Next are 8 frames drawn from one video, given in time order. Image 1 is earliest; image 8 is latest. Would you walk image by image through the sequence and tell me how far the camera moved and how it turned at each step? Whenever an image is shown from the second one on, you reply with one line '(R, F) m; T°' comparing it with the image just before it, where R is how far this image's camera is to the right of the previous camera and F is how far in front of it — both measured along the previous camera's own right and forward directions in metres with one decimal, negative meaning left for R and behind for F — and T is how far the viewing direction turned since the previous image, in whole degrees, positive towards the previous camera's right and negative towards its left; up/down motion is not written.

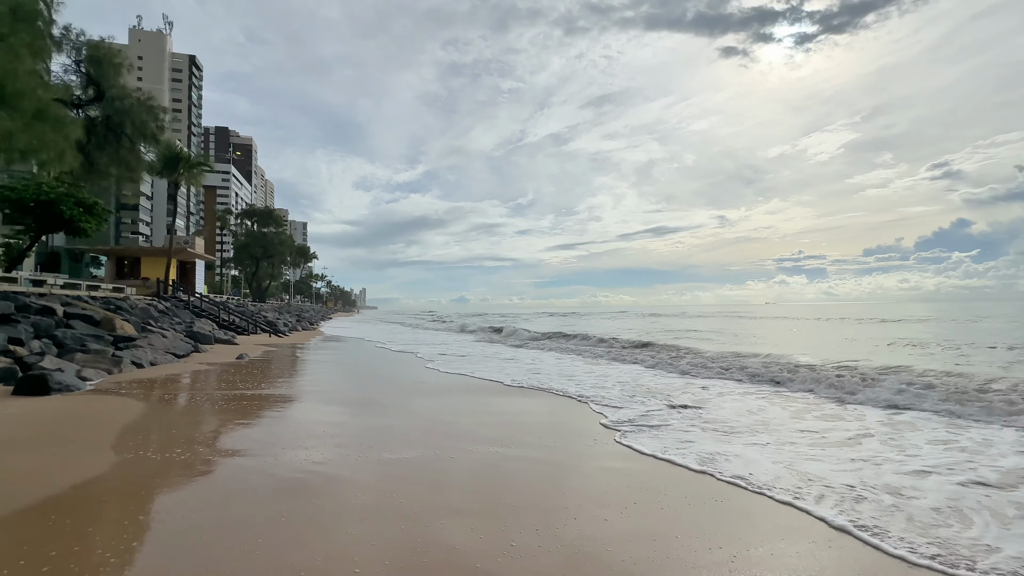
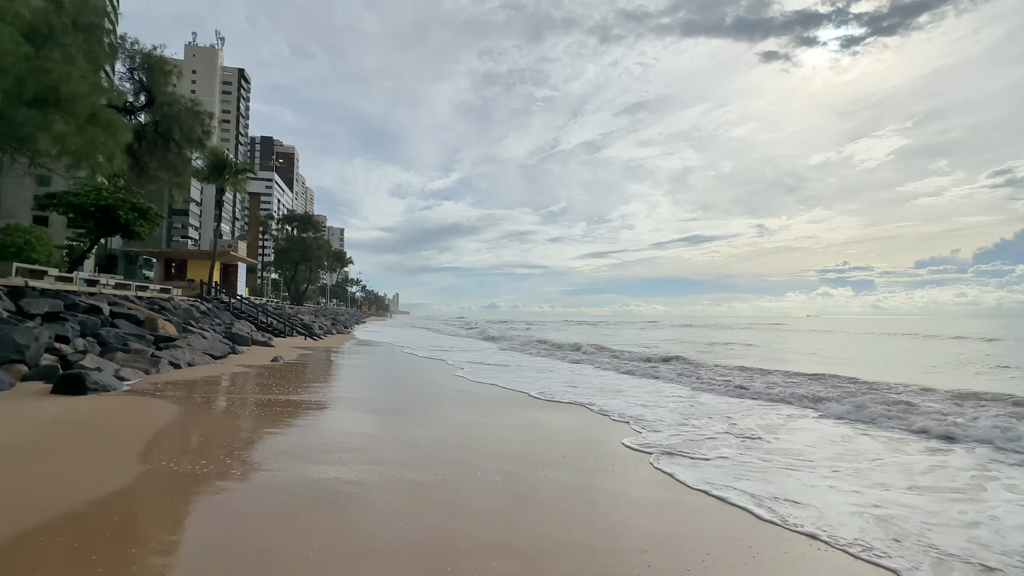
(-0.2, +0.5) m; -4°
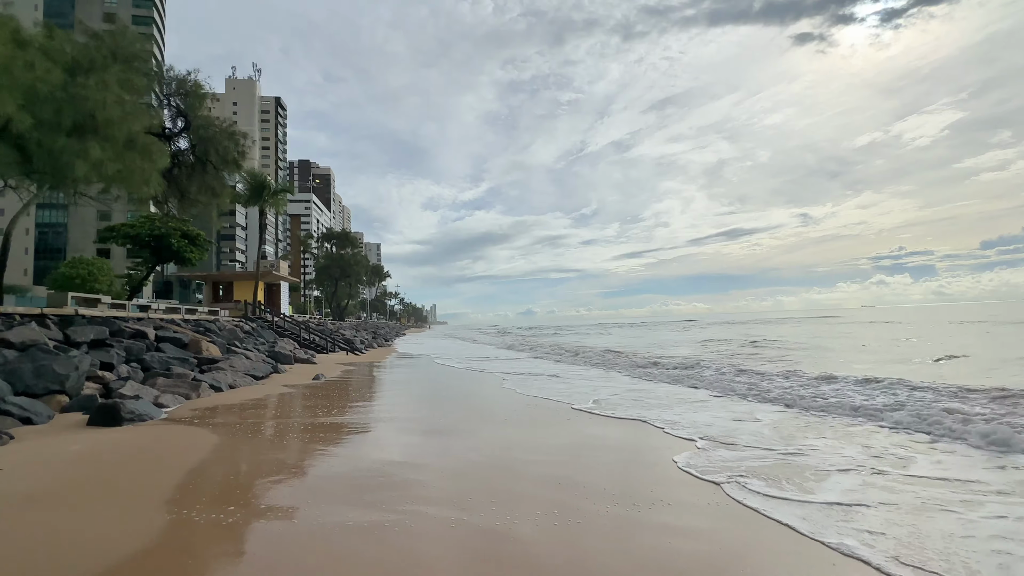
(-0.3, +0.9) m; -4°
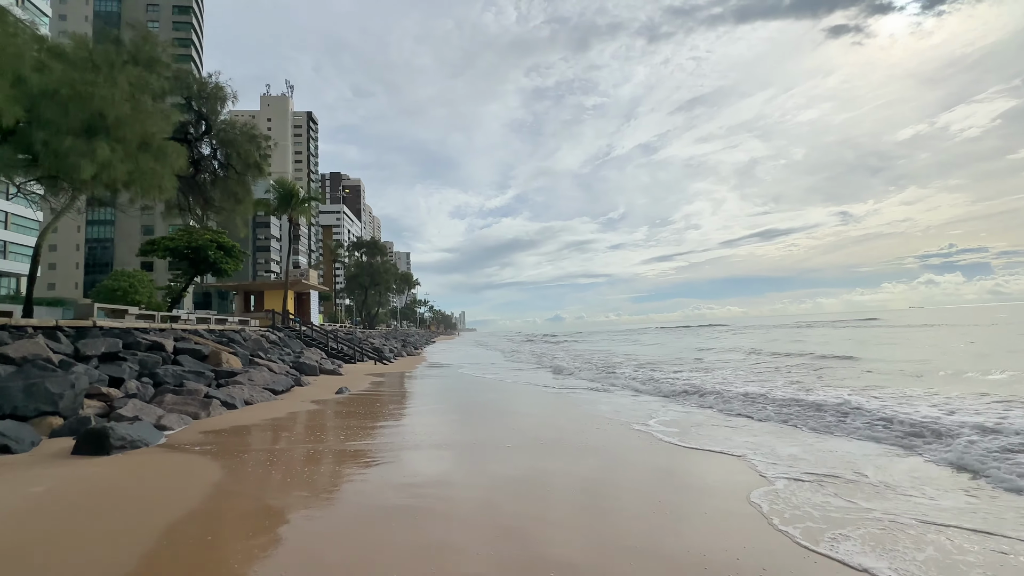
(-0.3, +1.3) m; -4°
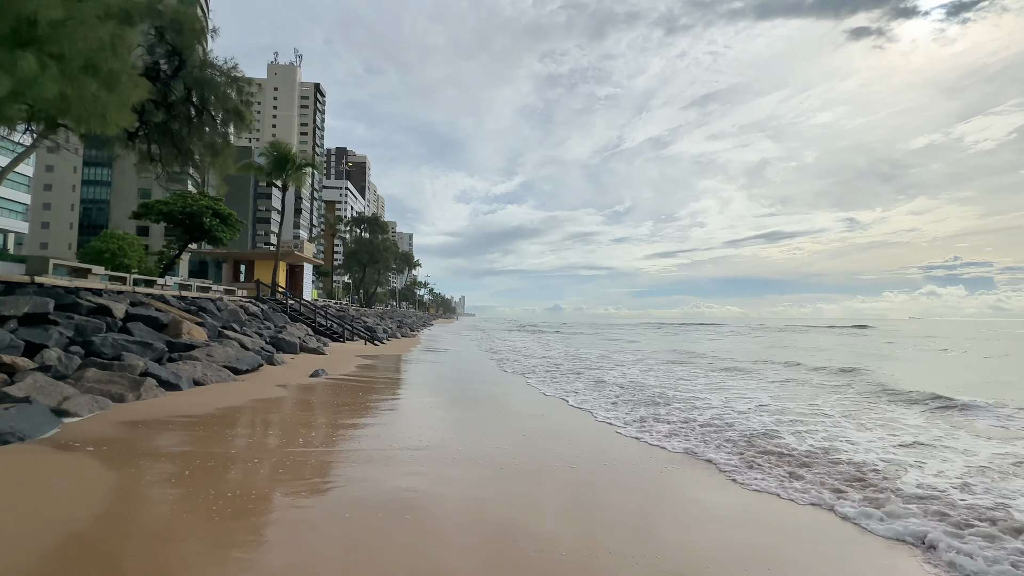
(-0.2, +1.8) m; 0°
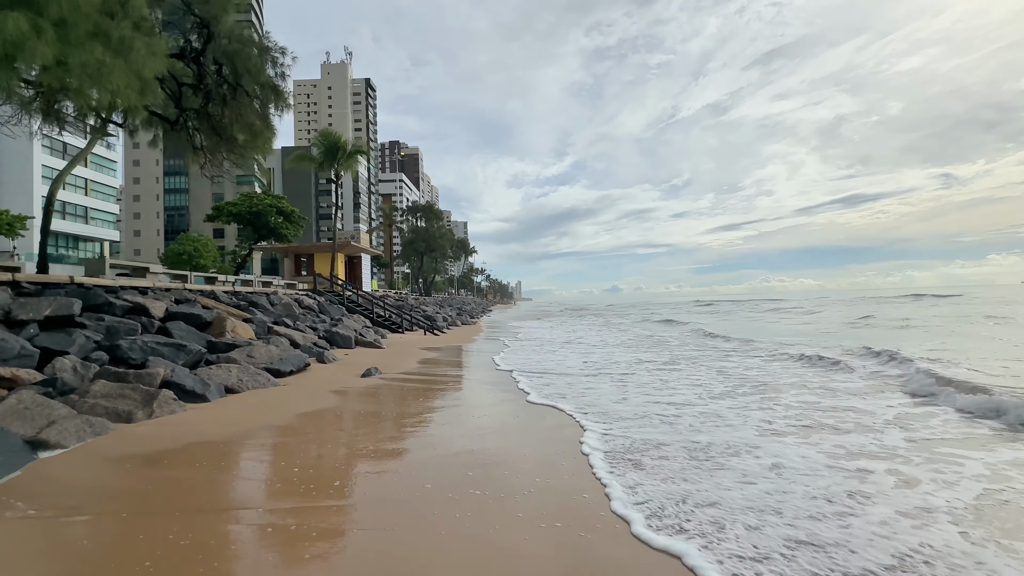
(-0.5, +2.0) m; -7°
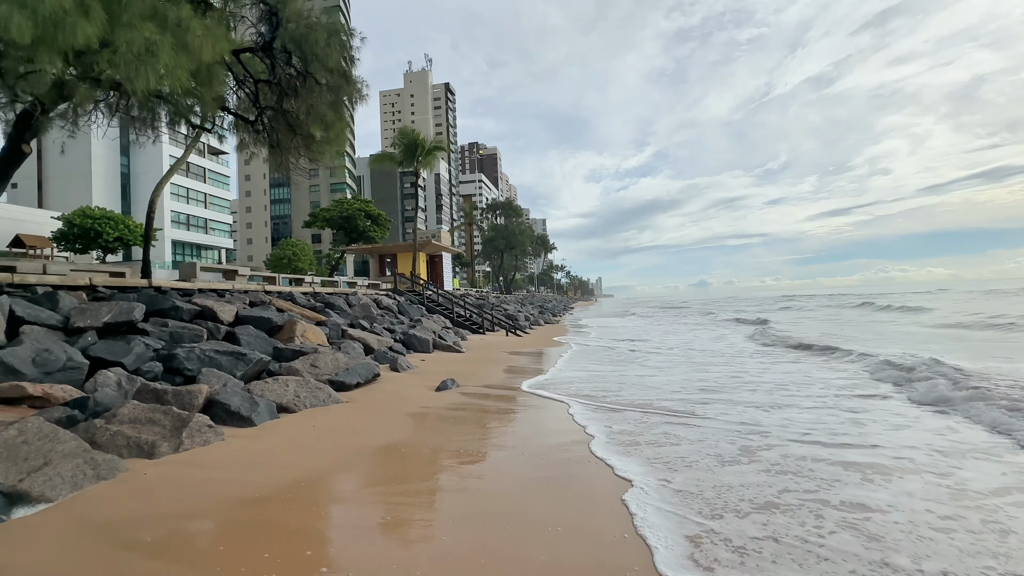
(-0.4, +1.8) m; -10°
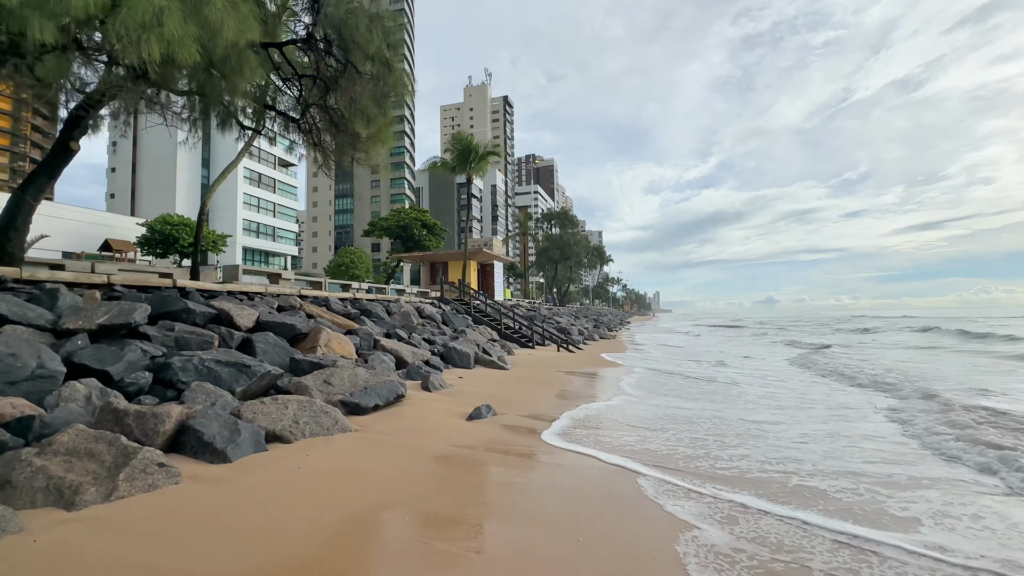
(0.0, +1.5) m; -7°
